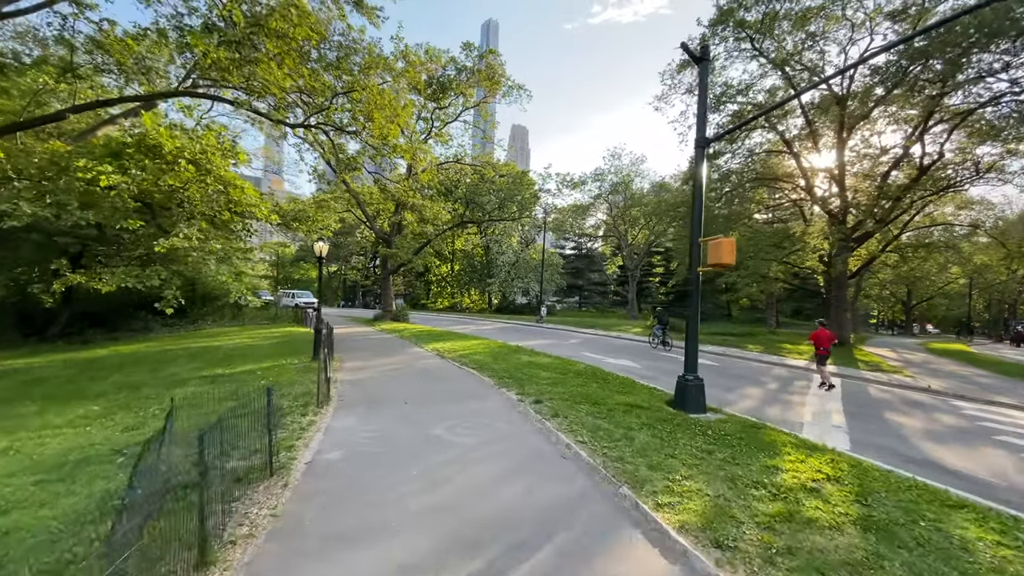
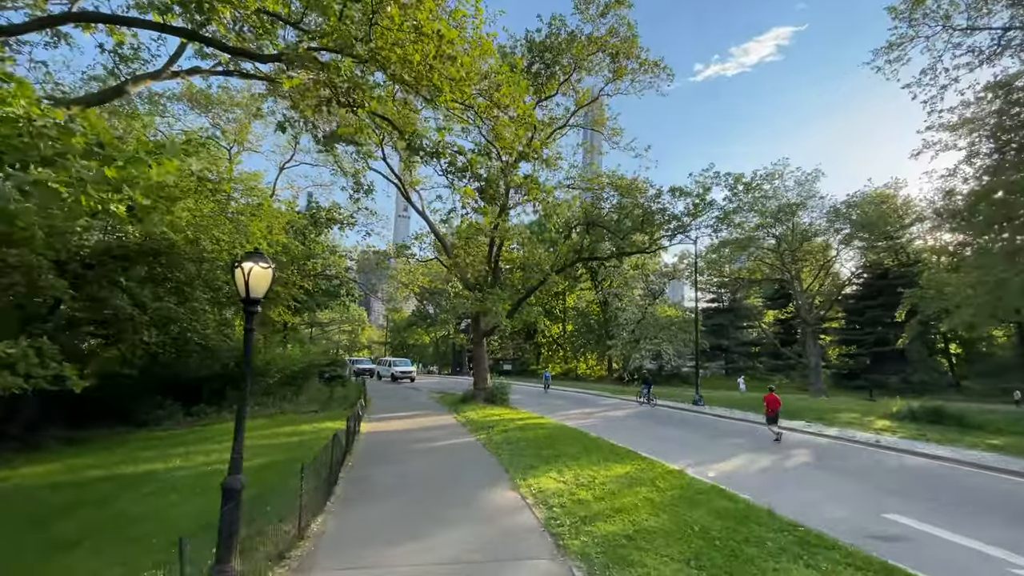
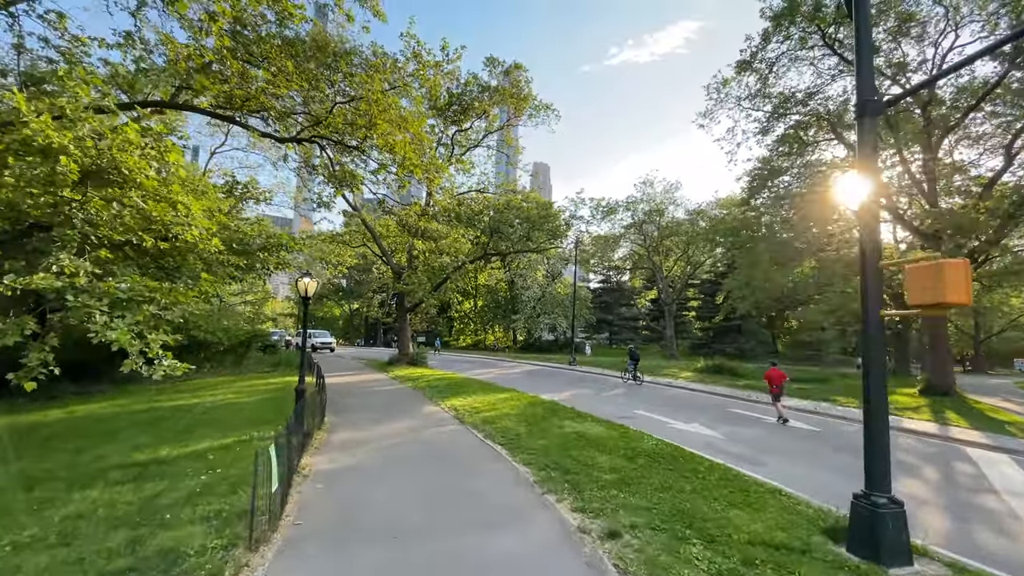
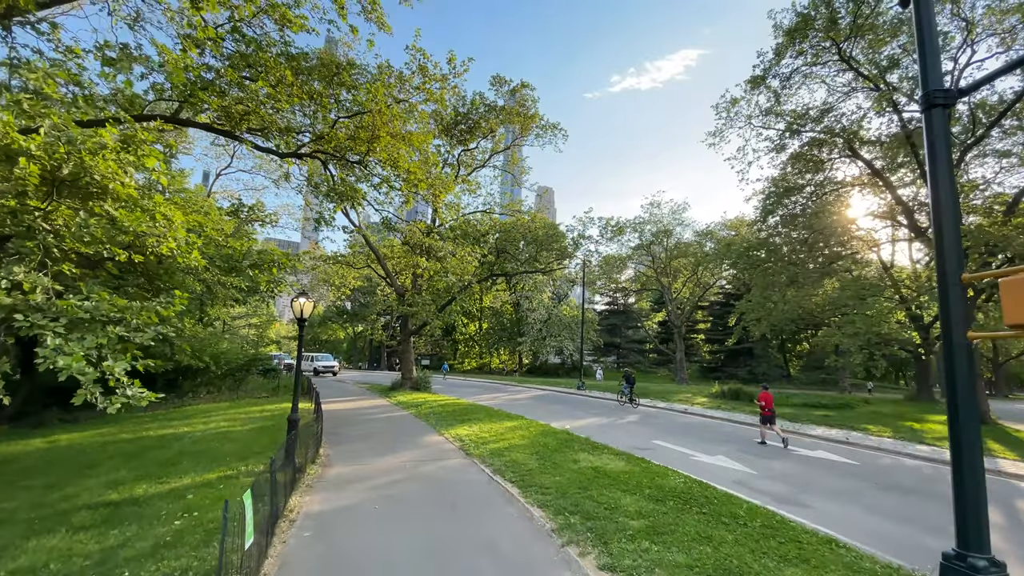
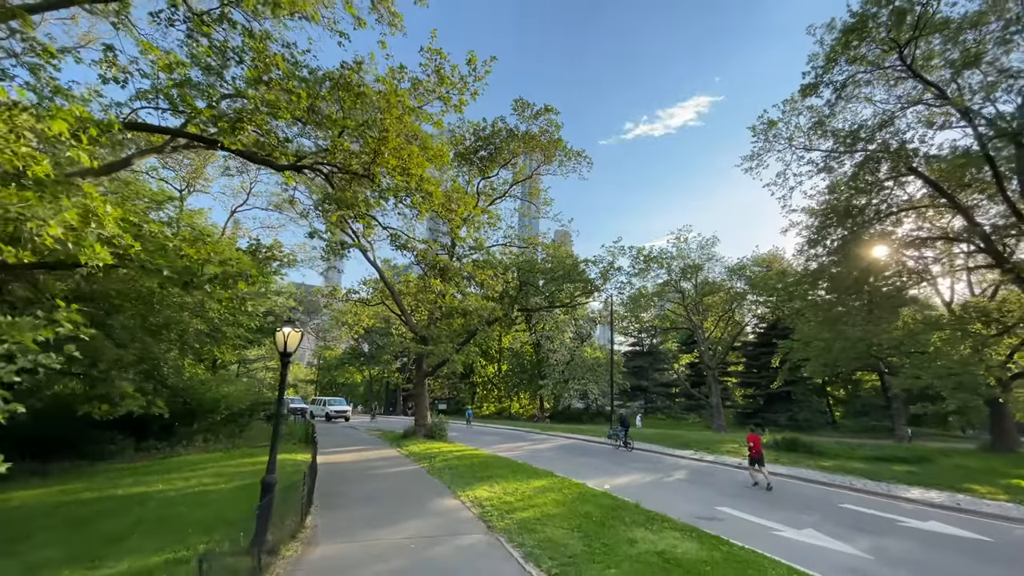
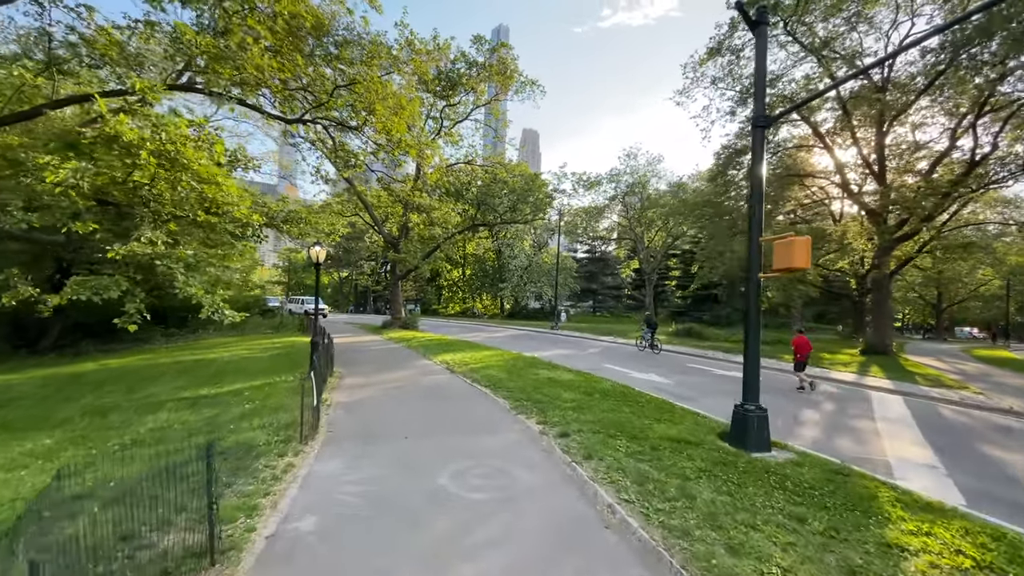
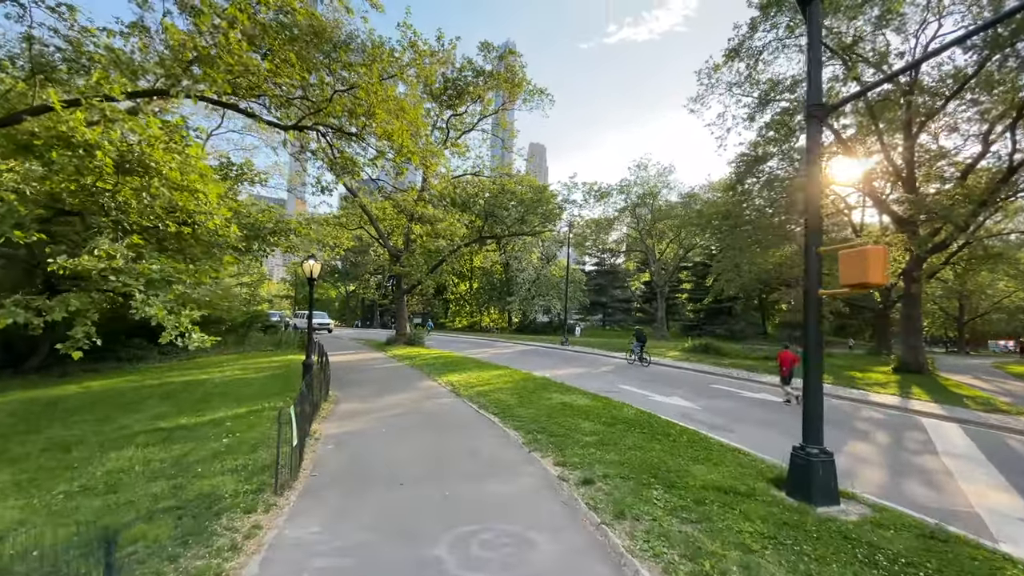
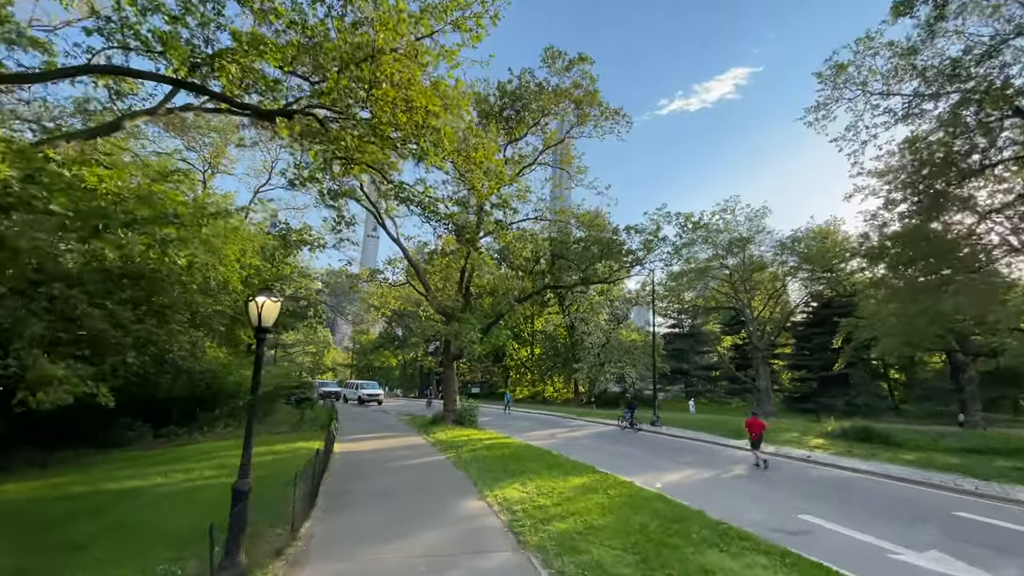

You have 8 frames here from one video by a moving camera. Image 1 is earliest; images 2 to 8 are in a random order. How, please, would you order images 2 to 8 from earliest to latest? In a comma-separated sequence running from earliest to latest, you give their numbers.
6, 7, 3, 4, 5, 8, 2
